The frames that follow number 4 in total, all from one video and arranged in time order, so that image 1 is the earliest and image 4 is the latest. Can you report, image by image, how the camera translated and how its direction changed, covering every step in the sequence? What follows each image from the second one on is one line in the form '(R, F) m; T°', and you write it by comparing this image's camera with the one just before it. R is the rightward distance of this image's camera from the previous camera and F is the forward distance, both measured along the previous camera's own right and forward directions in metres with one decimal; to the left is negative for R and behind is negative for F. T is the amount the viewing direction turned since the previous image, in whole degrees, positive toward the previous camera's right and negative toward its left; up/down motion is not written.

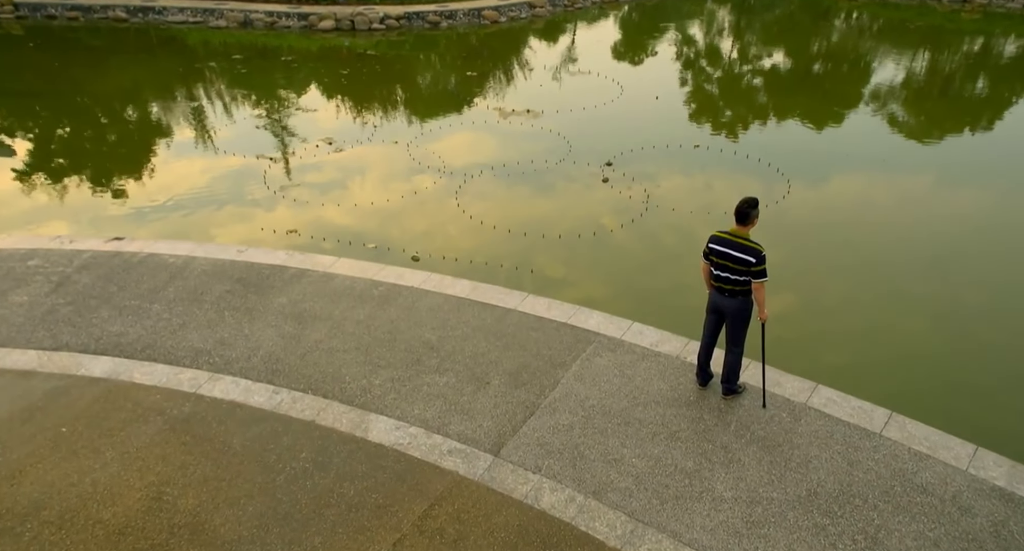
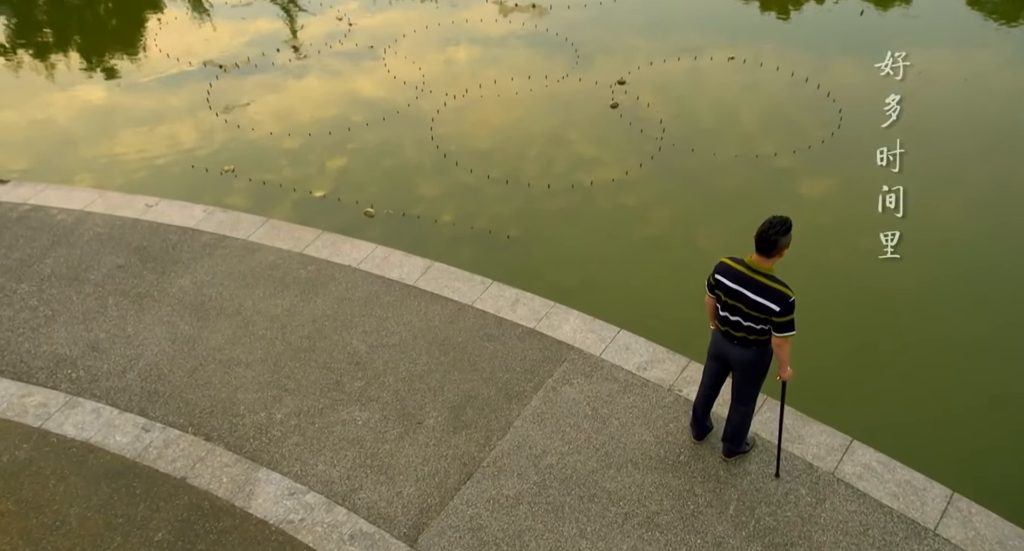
(+0.7, +2.0) m; -2°
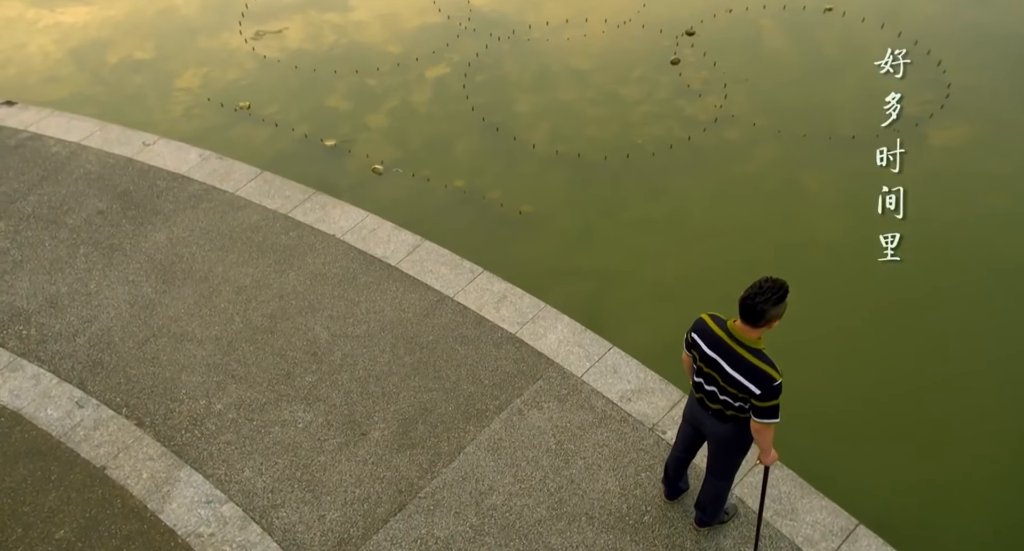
(+0.8, +0.9) m; -7°
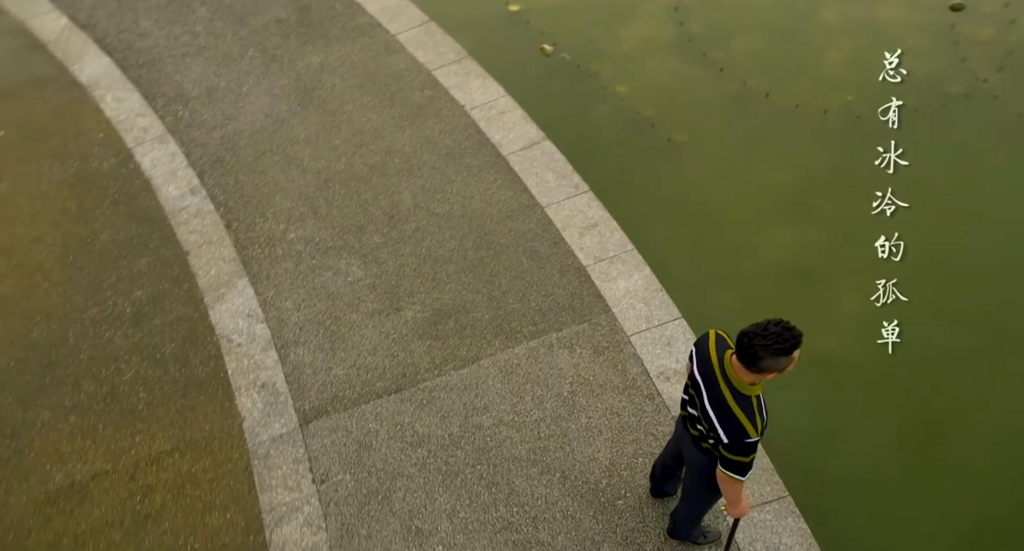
(+1.1, +0.5) m; -17°
